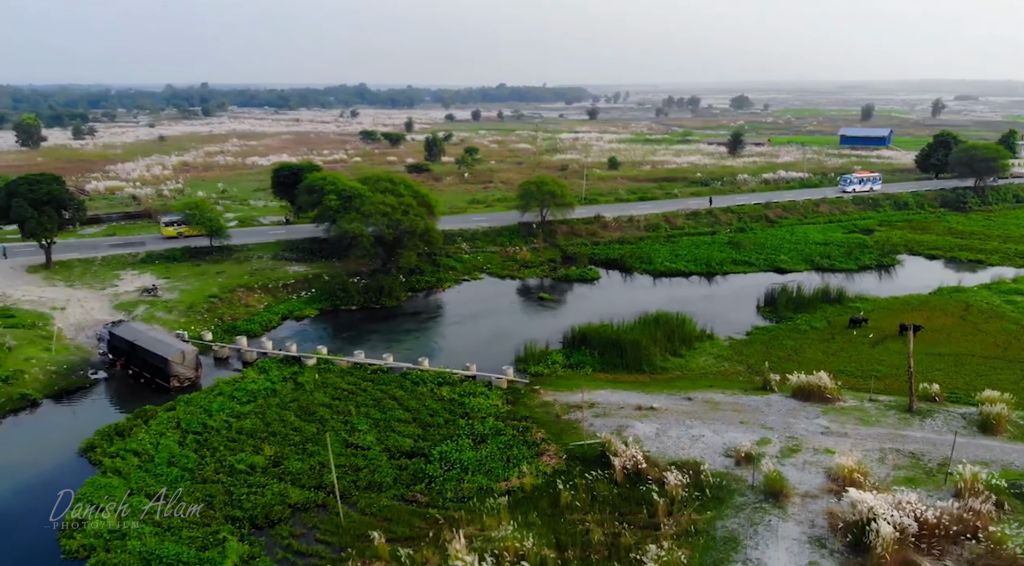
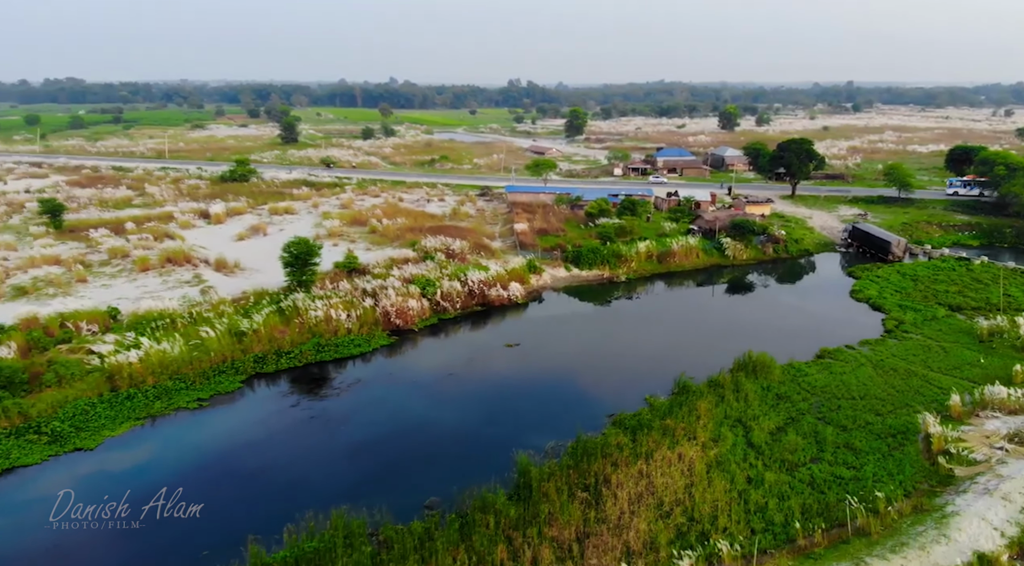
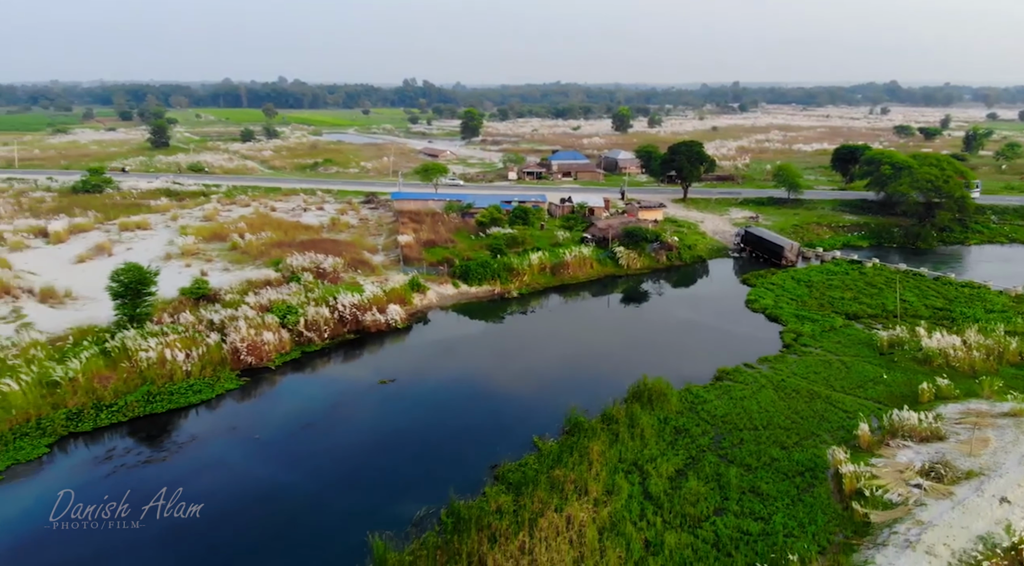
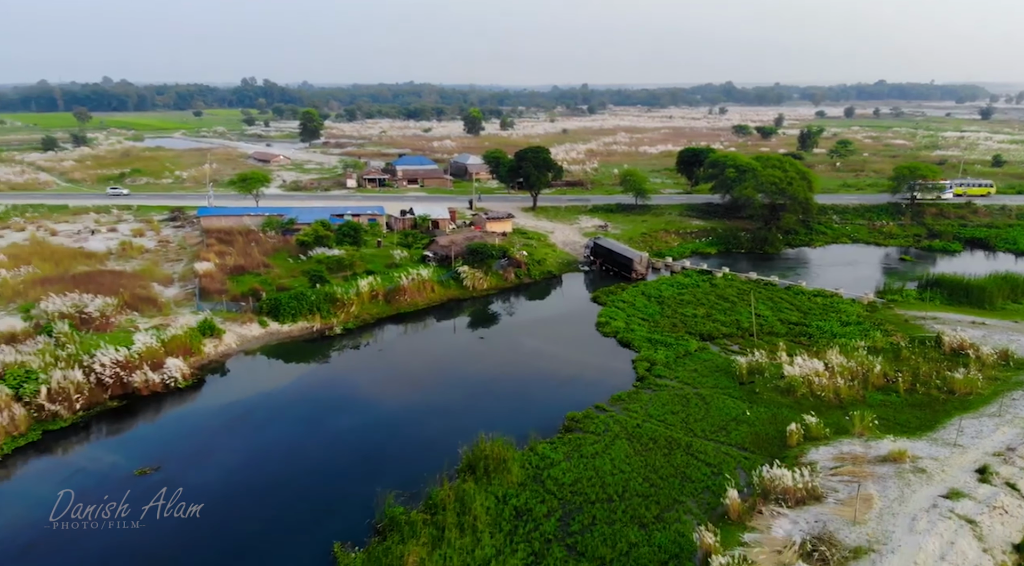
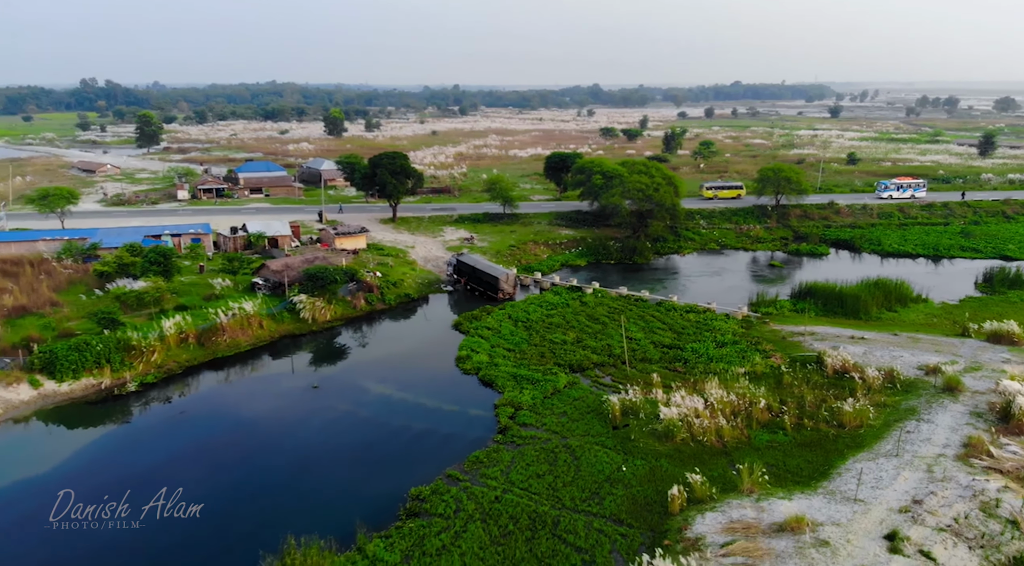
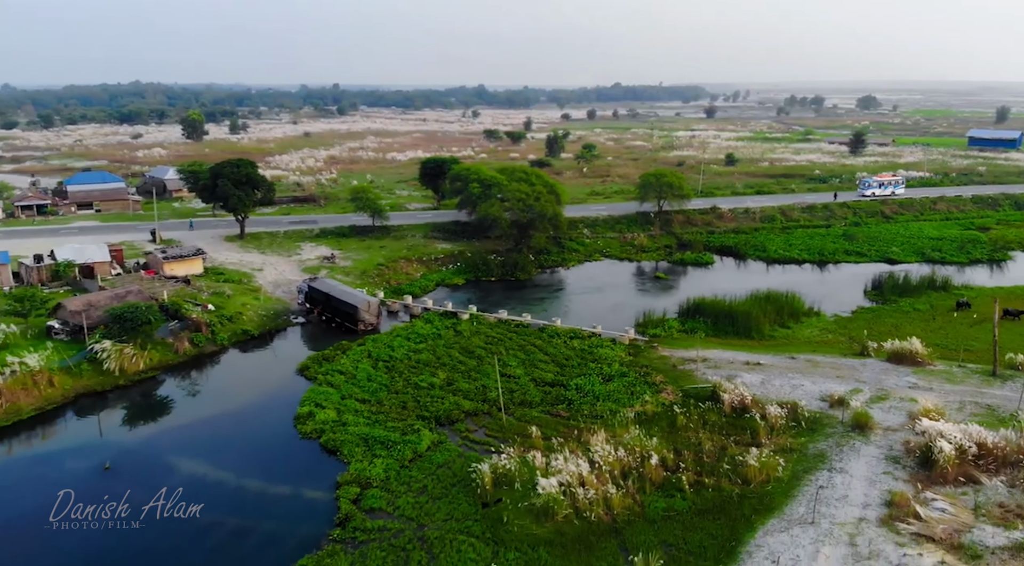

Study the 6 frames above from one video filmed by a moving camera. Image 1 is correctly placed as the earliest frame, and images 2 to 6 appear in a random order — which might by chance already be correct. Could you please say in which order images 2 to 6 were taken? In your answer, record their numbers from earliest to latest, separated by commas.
6, 5, 4, 3, 2
